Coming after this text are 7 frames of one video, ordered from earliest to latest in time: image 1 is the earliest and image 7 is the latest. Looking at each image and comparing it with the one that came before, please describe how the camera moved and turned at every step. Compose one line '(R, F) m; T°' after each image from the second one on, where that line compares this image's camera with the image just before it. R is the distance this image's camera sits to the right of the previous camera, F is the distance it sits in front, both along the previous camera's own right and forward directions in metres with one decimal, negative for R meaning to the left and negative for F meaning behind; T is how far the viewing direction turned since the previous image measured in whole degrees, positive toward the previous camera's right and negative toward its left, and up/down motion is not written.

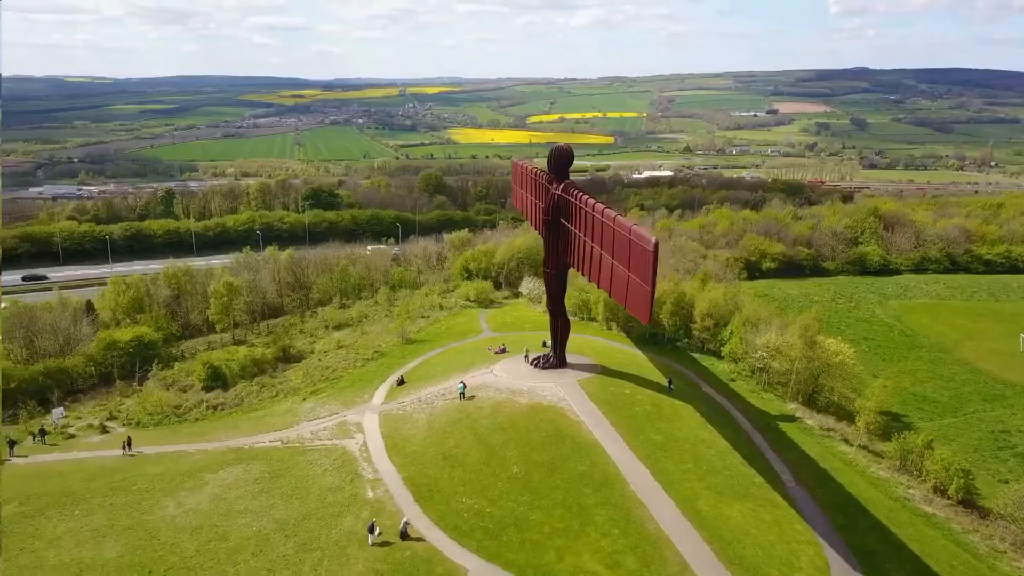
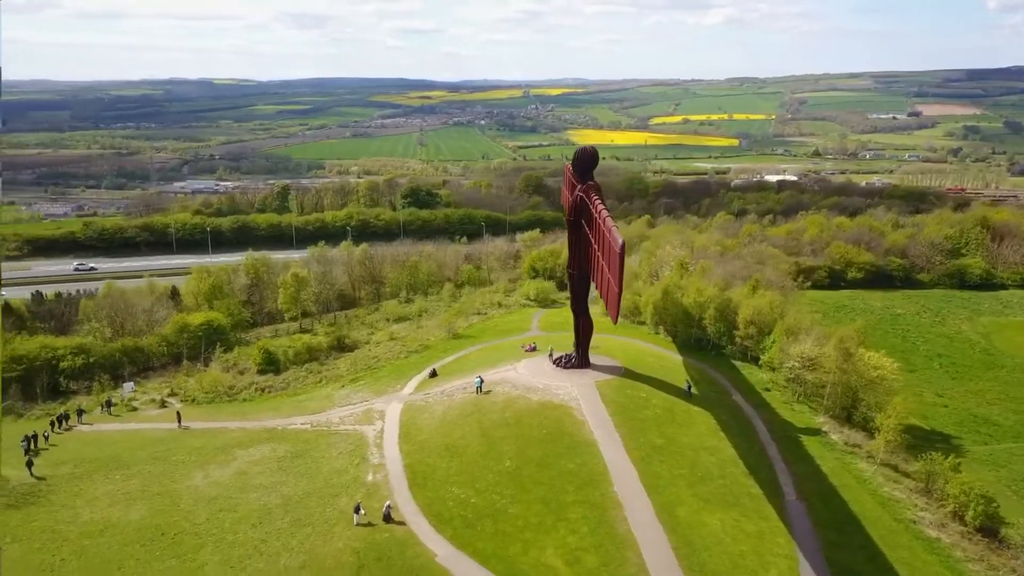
(+5.1, -0.4) m; -8°
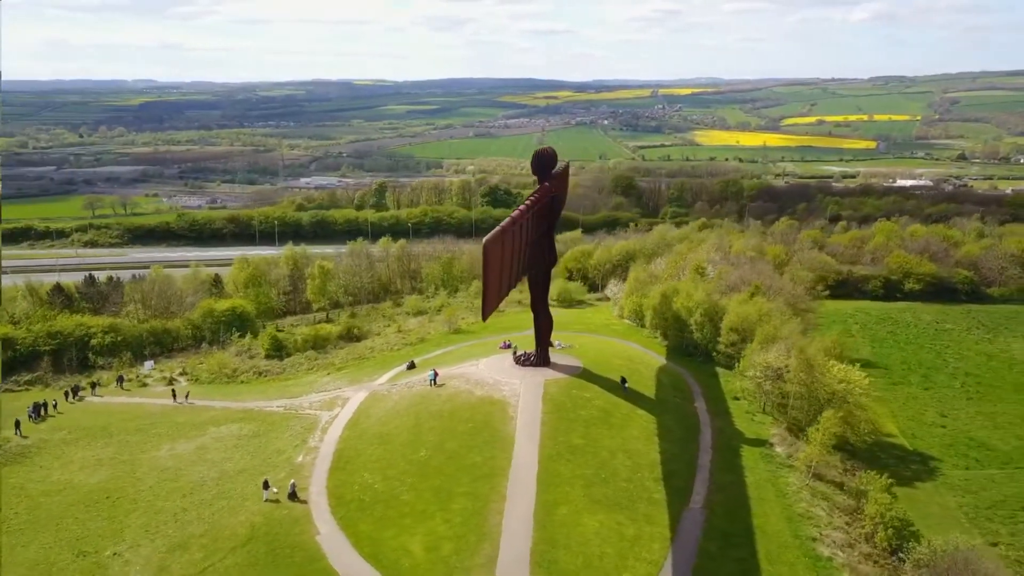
(+9.0, -0.2) m; -8°
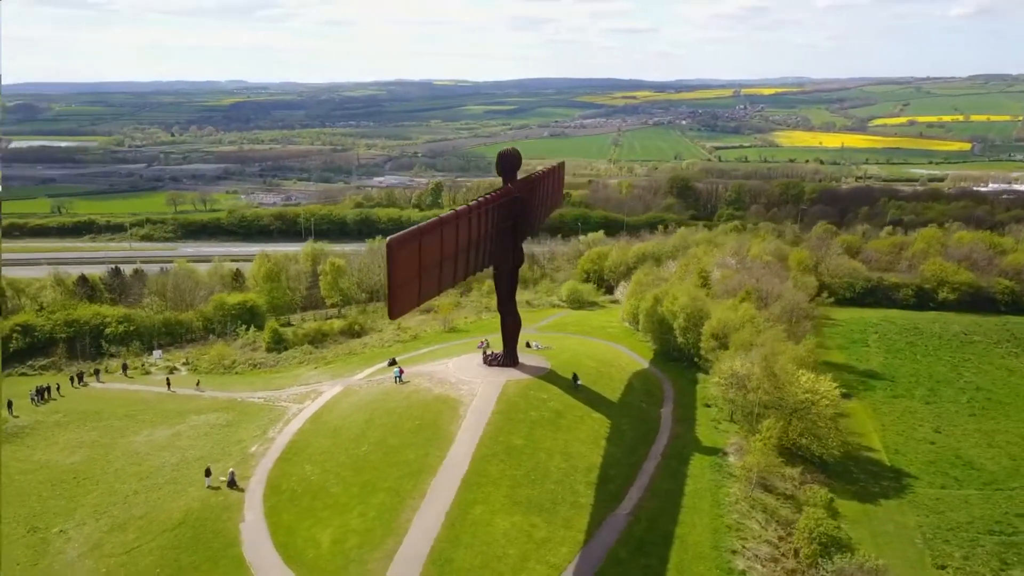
(+6.0, +0.1) m; -5°
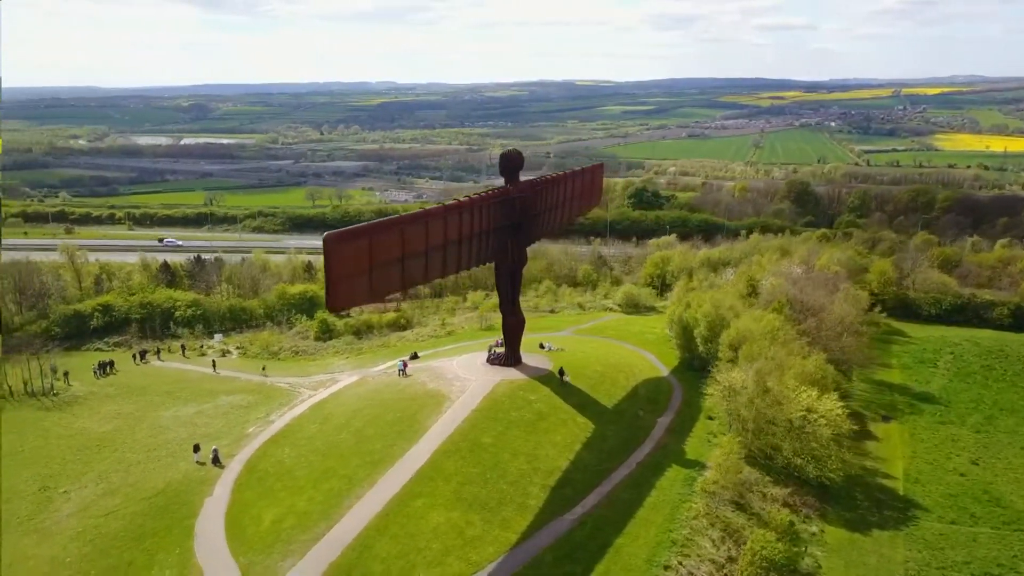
(+7.3, +0.3) m; -9°
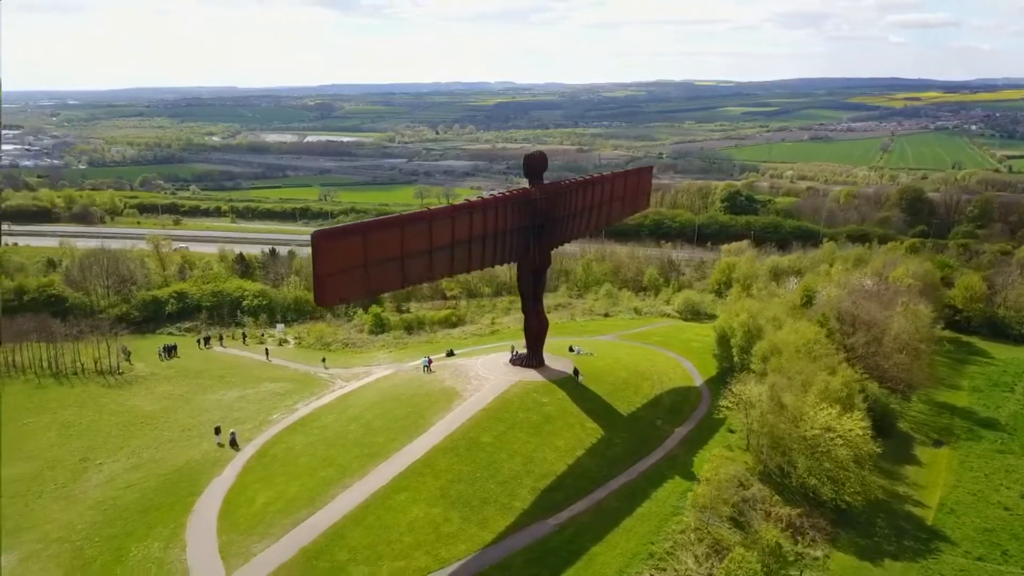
(+4.9, +0.2) m; -8°
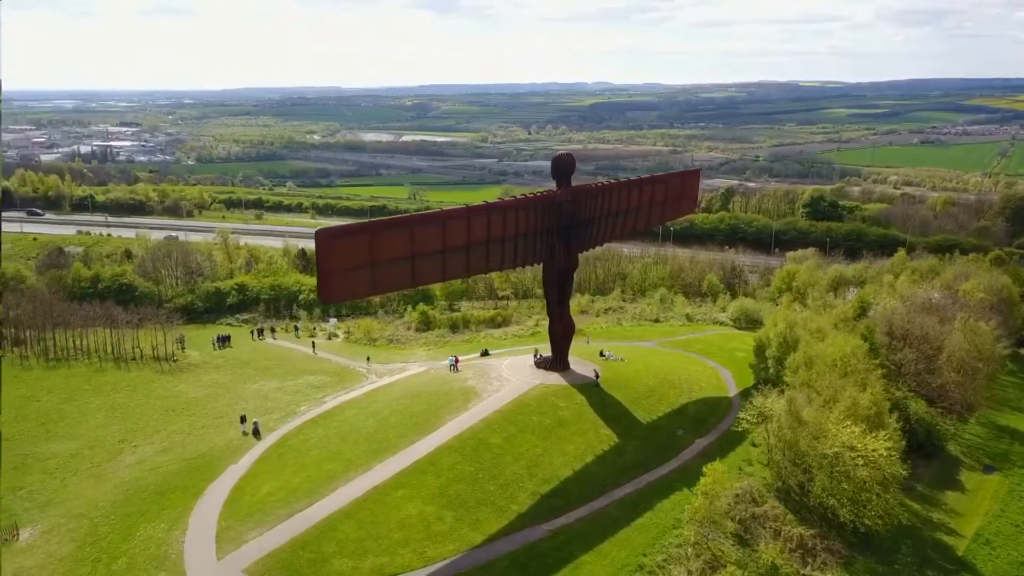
(+3.6, +0.3) m; -6°
